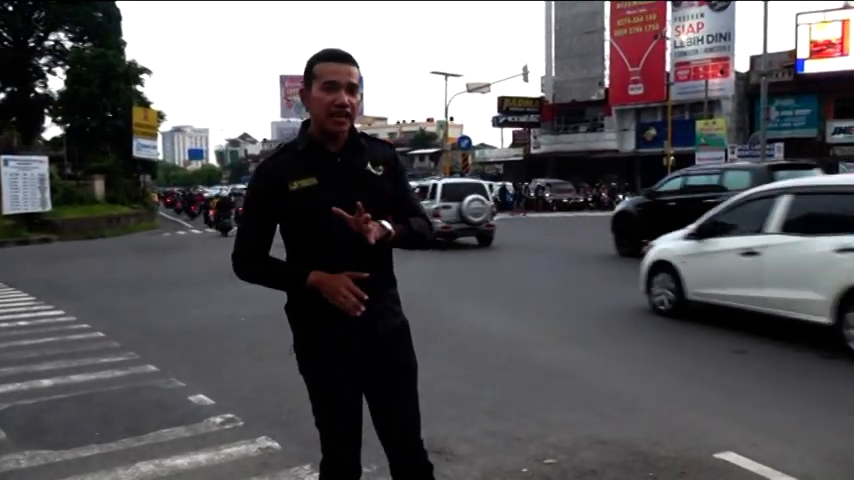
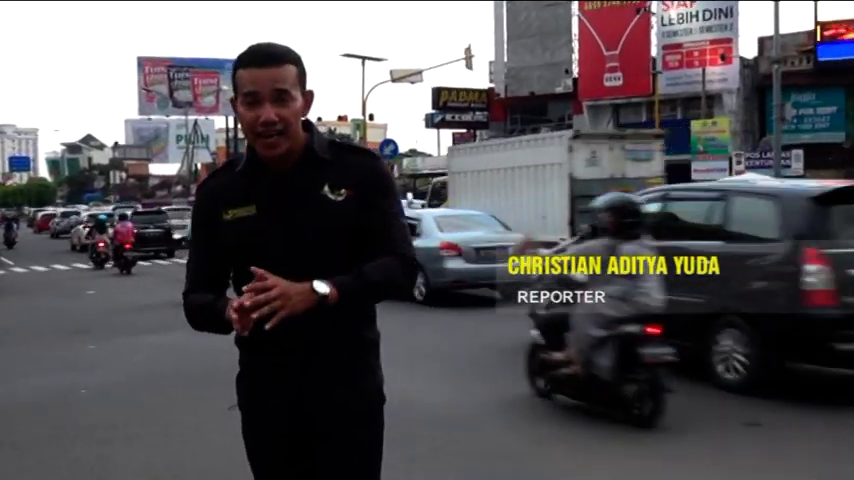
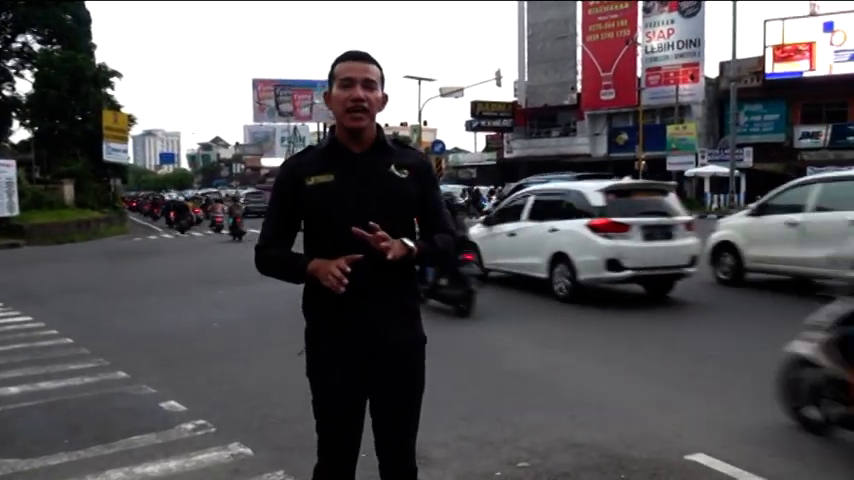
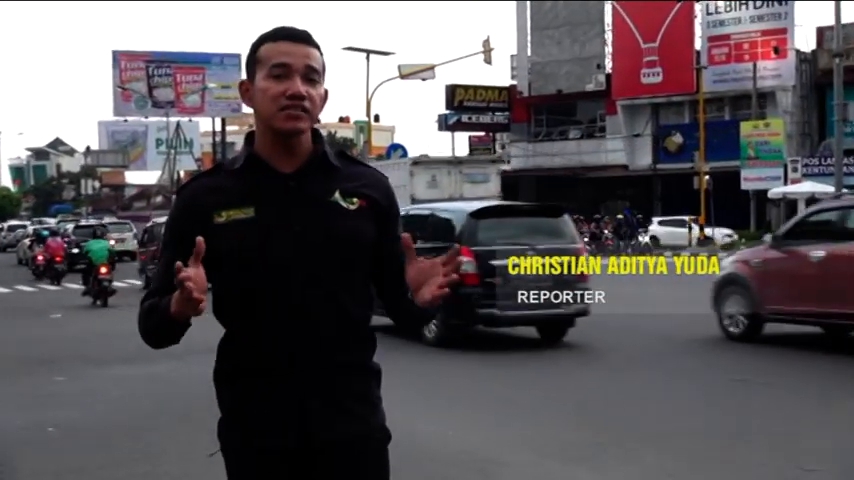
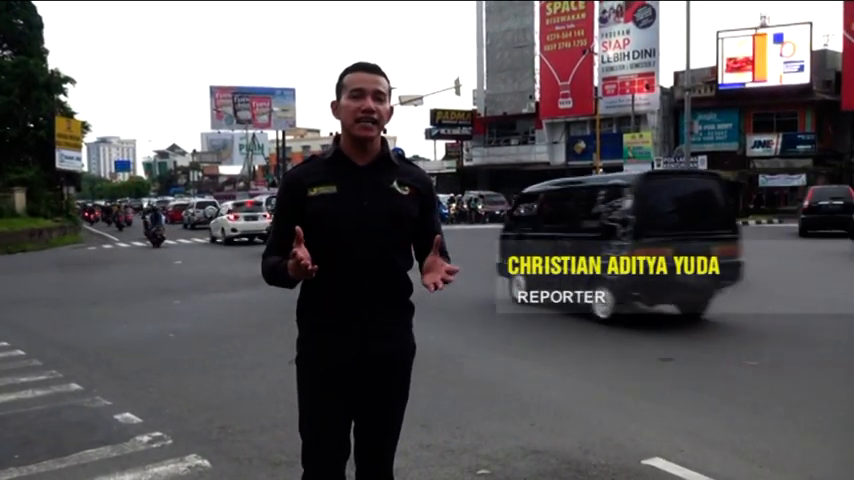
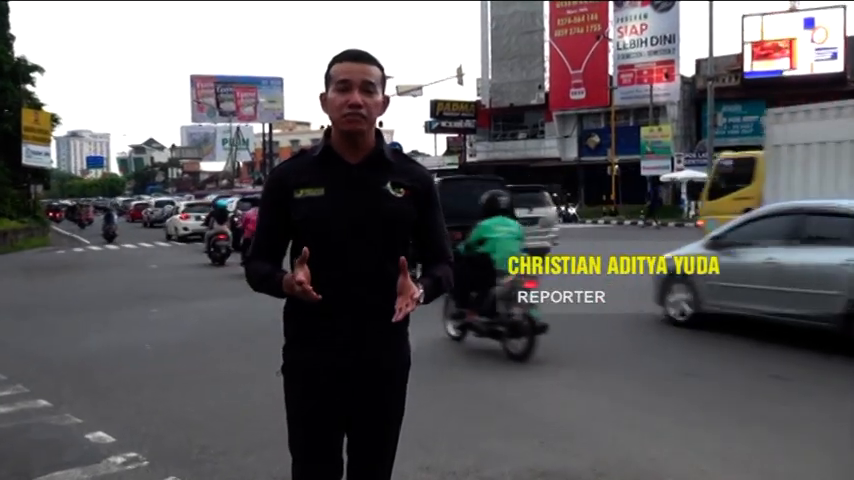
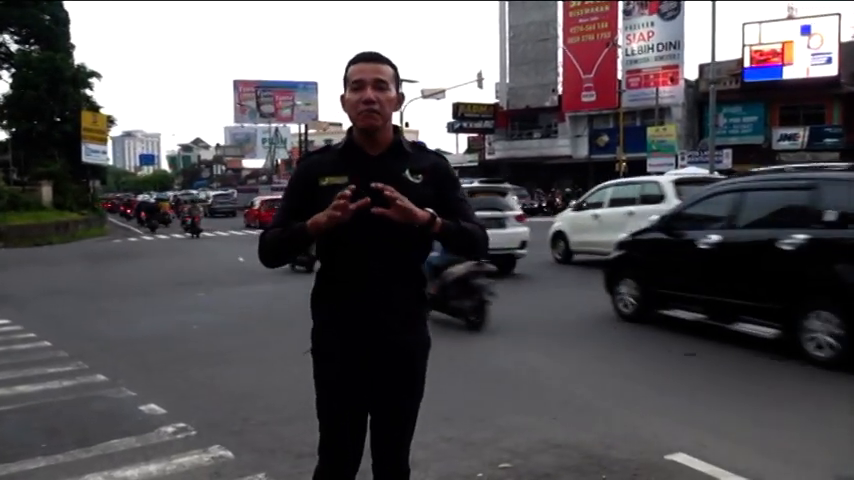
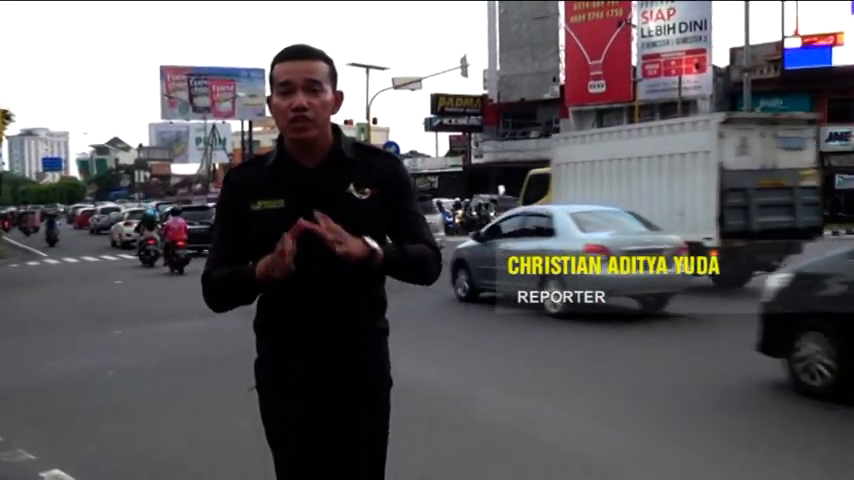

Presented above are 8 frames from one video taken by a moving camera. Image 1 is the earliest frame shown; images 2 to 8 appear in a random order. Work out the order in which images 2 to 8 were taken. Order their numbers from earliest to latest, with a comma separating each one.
3, 7, 5, 6, 8, 2, 4
